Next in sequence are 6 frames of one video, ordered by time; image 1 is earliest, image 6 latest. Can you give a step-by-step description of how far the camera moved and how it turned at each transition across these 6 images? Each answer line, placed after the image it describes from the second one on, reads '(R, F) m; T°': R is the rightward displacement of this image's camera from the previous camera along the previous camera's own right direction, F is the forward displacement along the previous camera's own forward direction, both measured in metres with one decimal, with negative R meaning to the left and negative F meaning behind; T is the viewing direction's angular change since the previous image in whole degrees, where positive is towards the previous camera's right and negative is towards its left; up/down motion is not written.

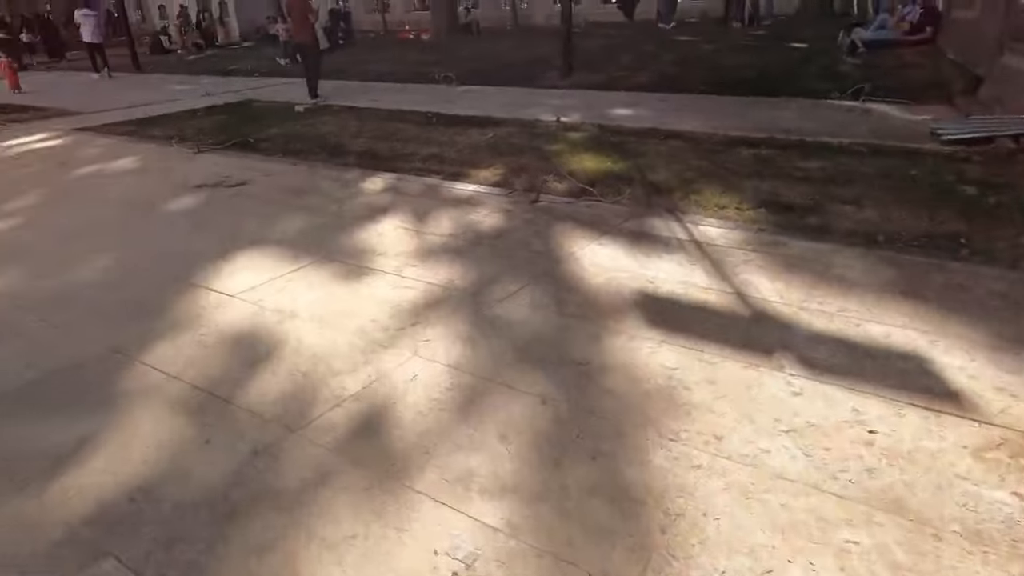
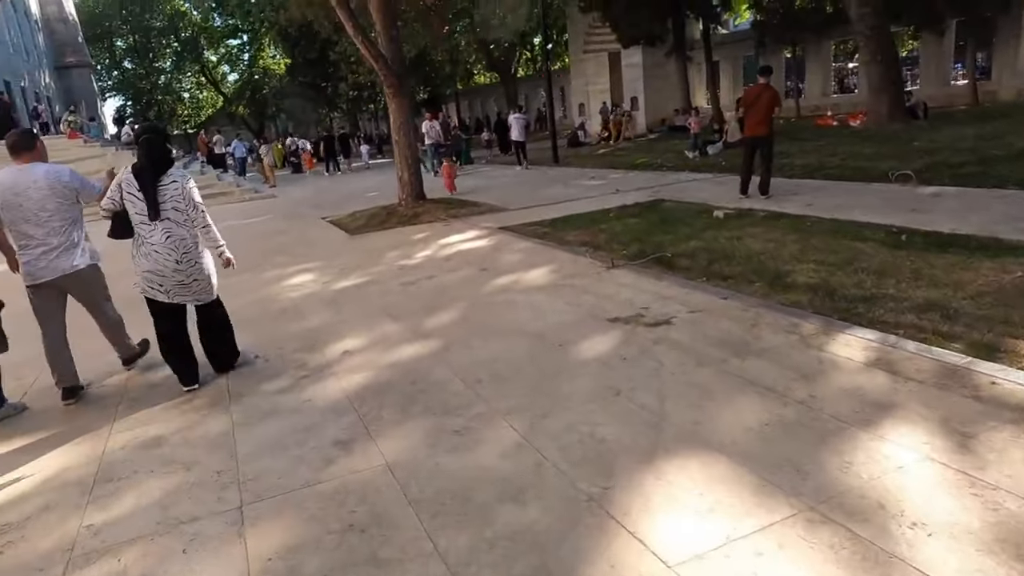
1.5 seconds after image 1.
(-0.8, +1.1) m; -31°
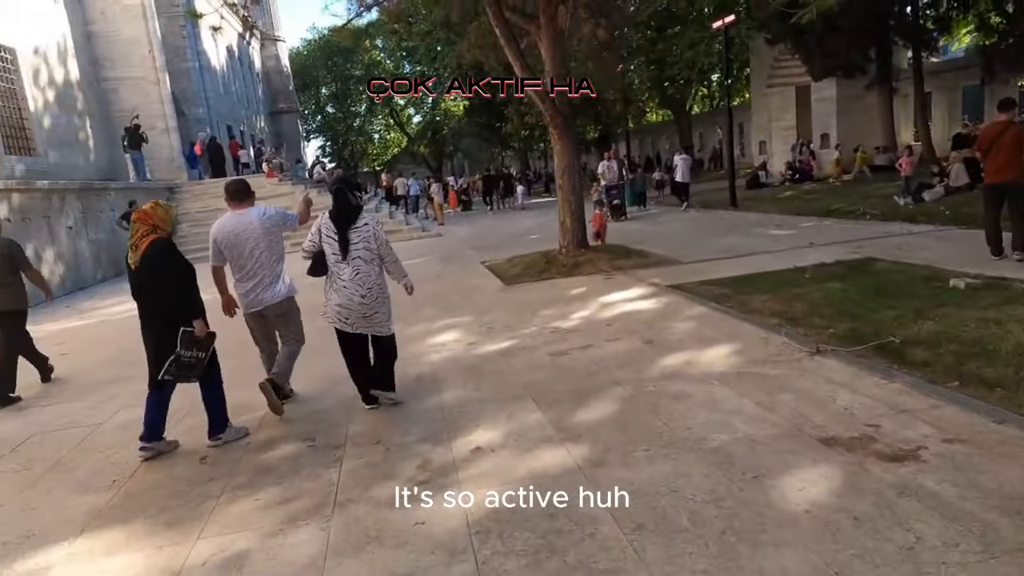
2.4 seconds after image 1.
(-0.1, +0.9) m; -14°
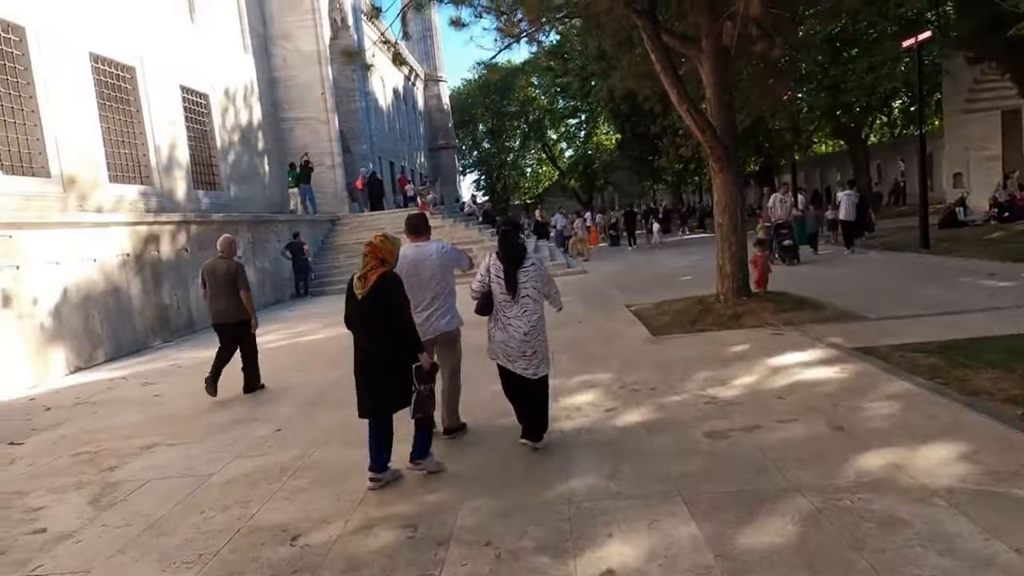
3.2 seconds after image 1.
(0.0, +0.7) m; -13°
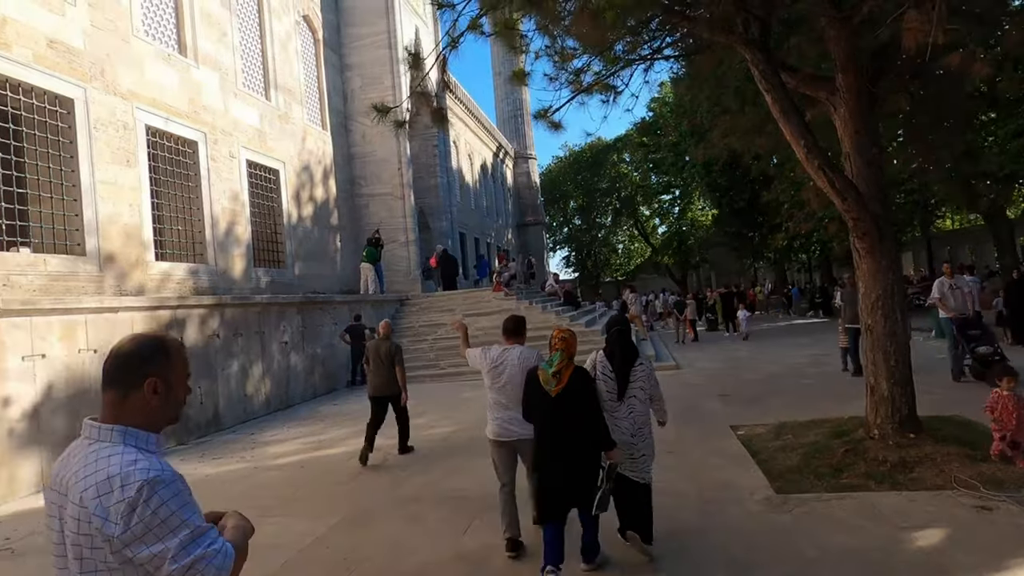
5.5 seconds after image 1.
(+0.3, +2.1) m; -8°
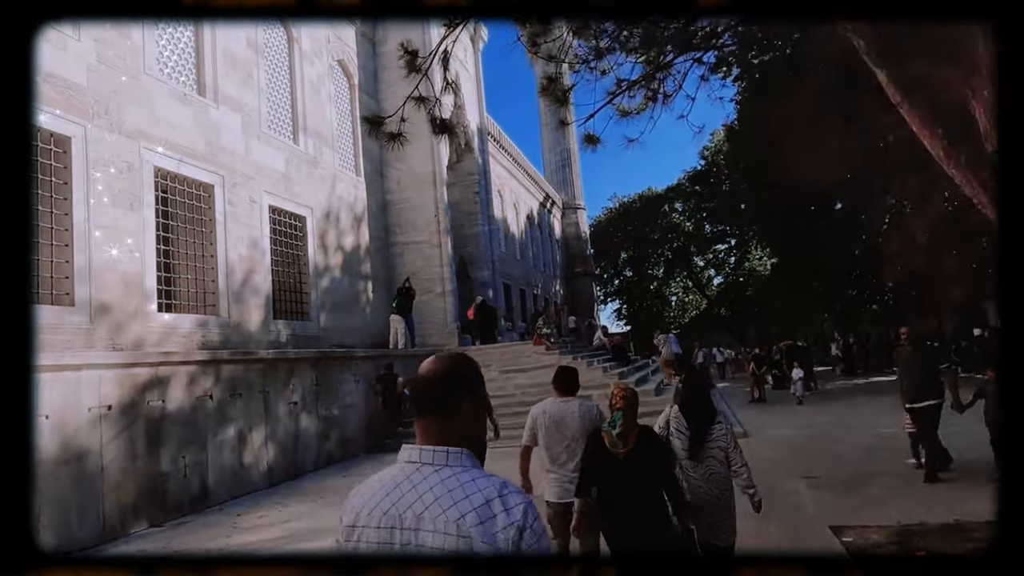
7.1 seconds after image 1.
(+0.2, +1.6) m; -4°
